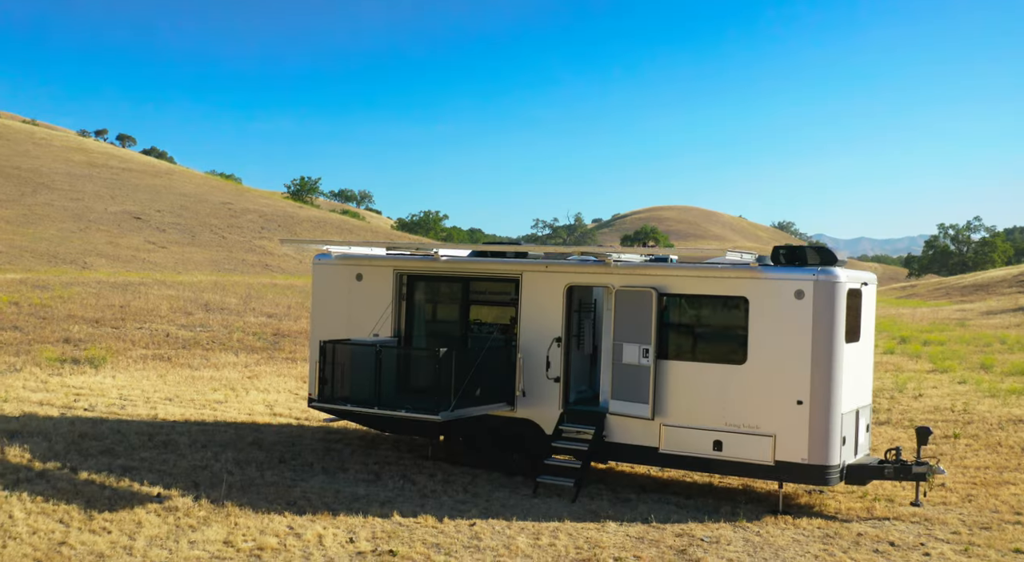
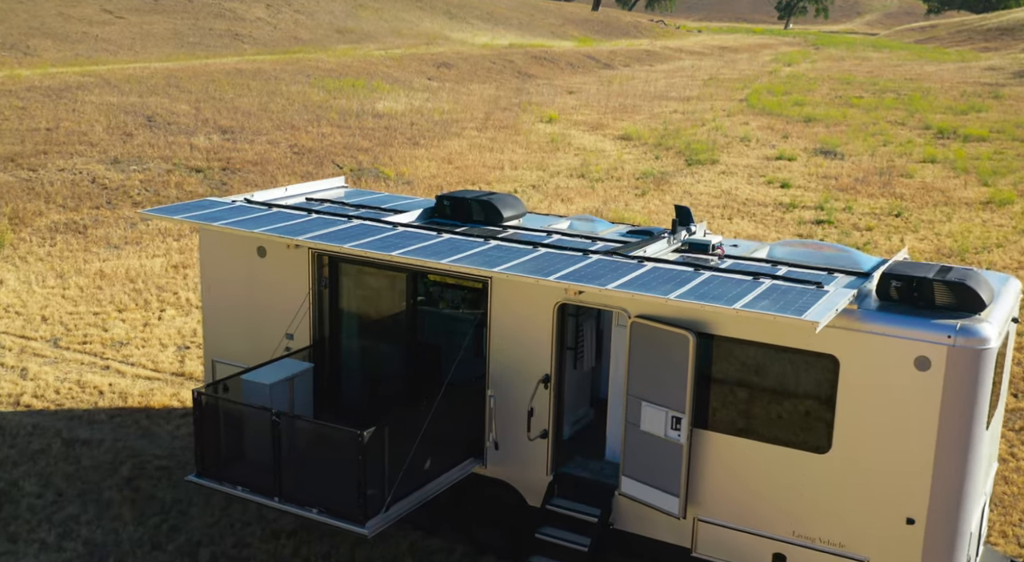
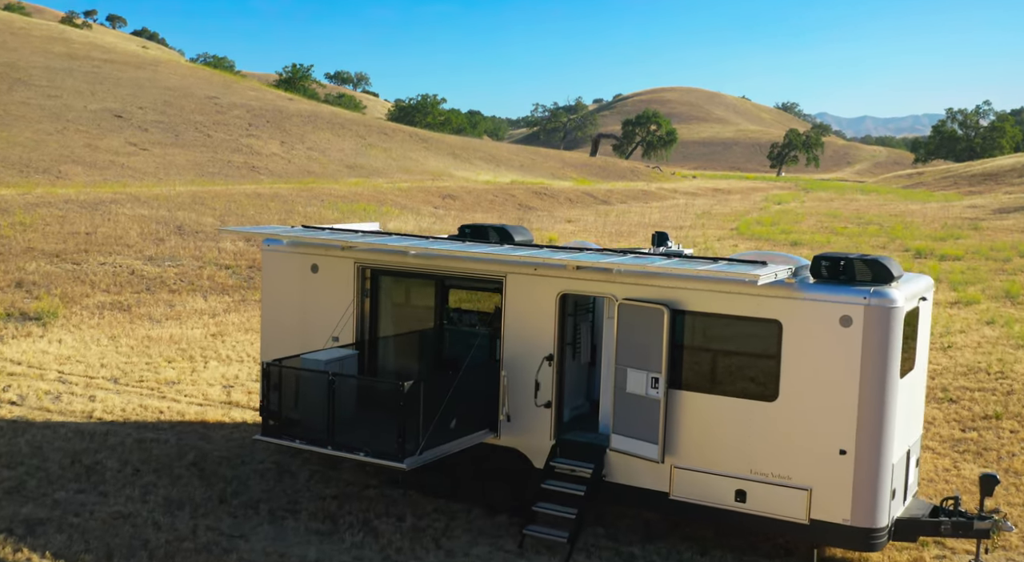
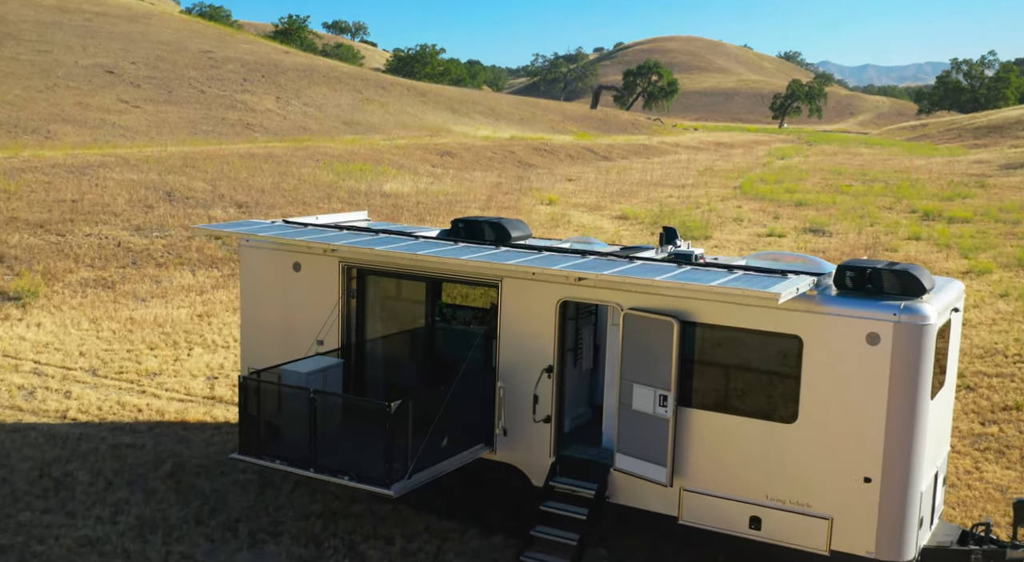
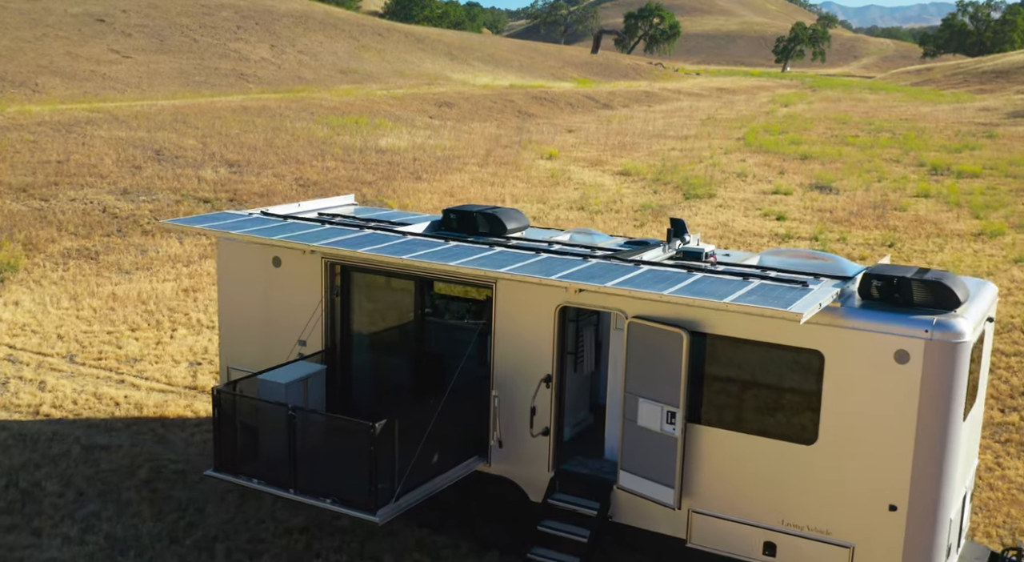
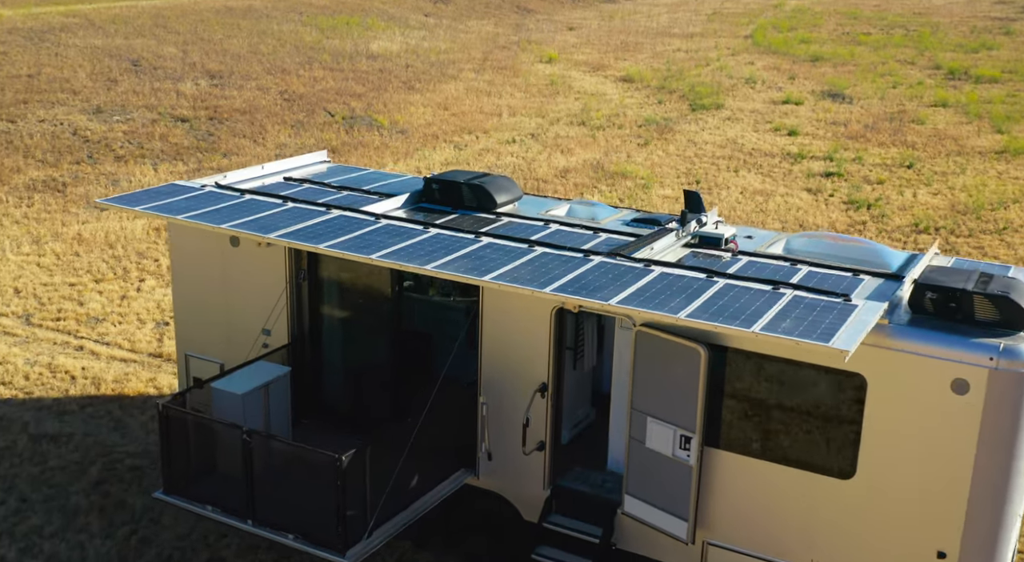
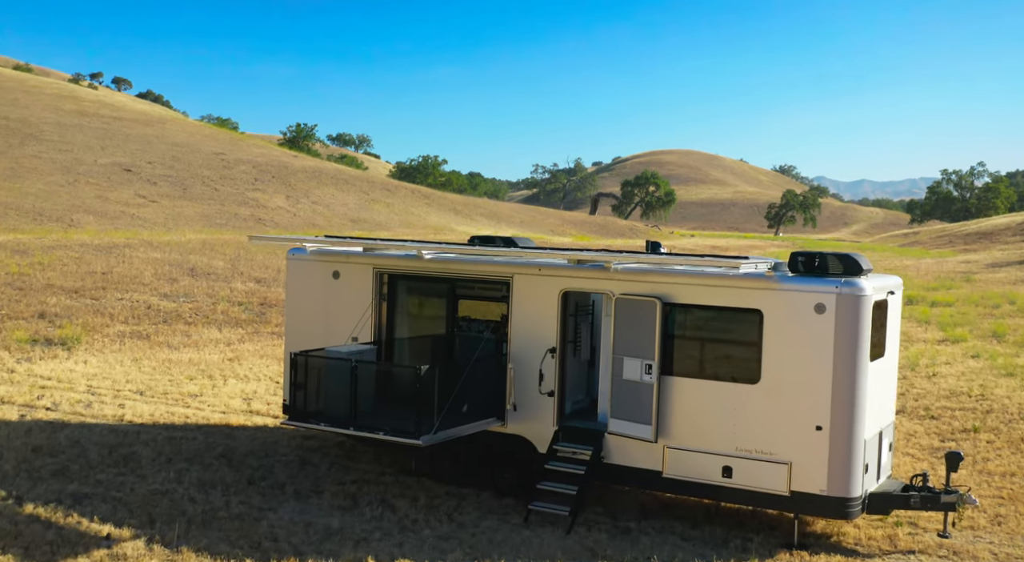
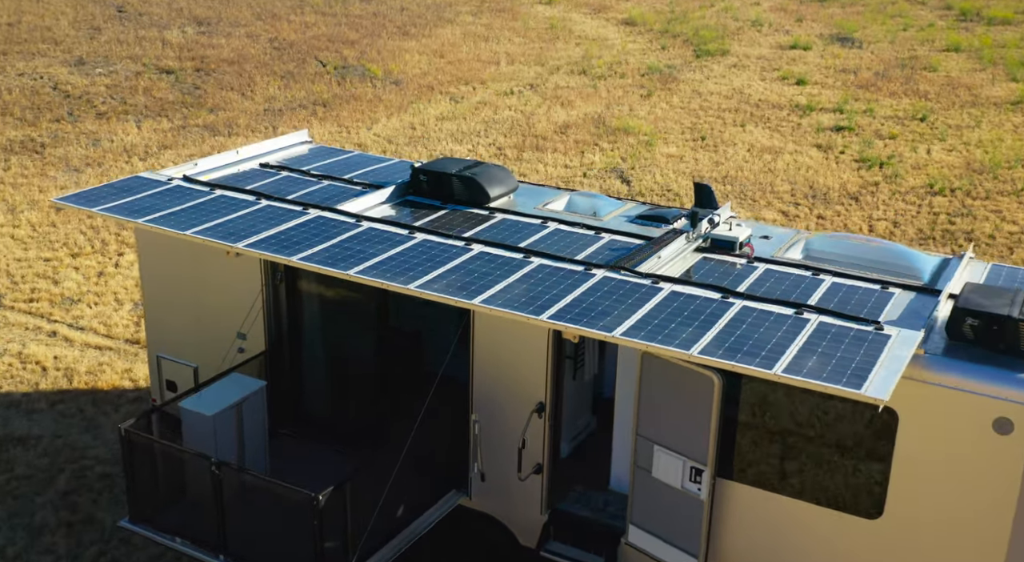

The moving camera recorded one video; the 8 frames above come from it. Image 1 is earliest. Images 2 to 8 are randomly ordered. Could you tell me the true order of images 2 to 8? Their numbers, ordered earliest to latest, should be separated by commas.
7, 3, 4, 5, 2, 6, 8
